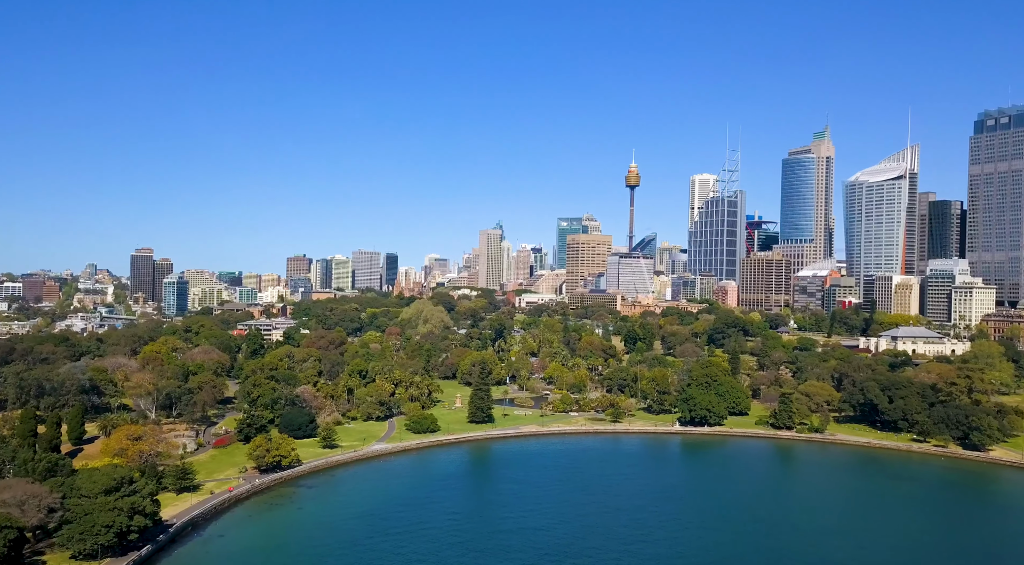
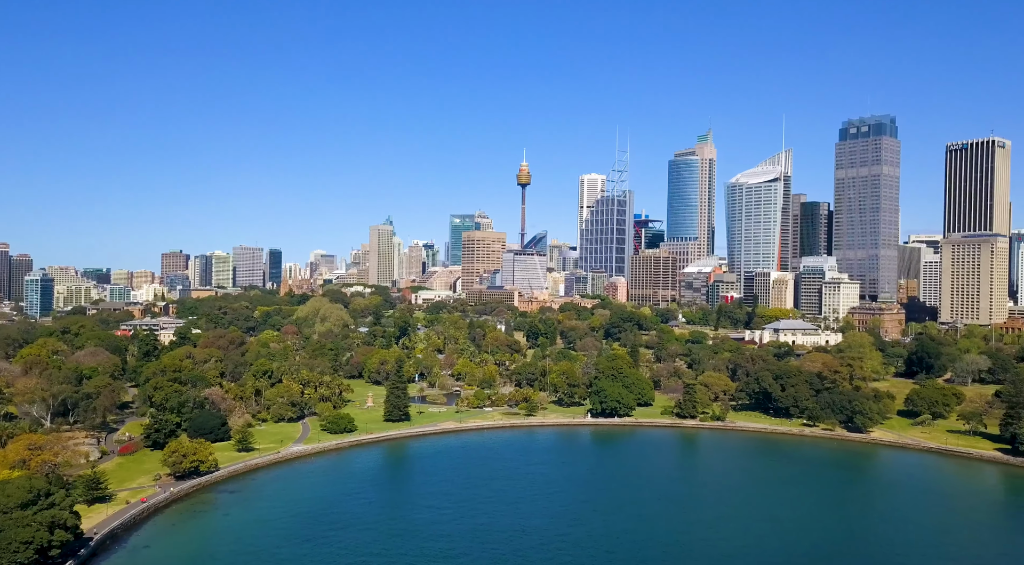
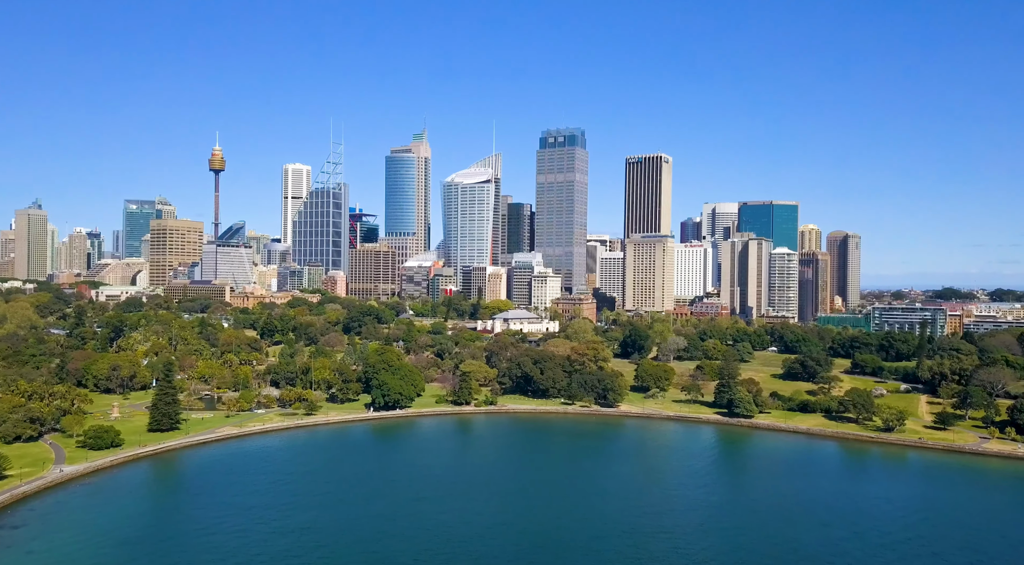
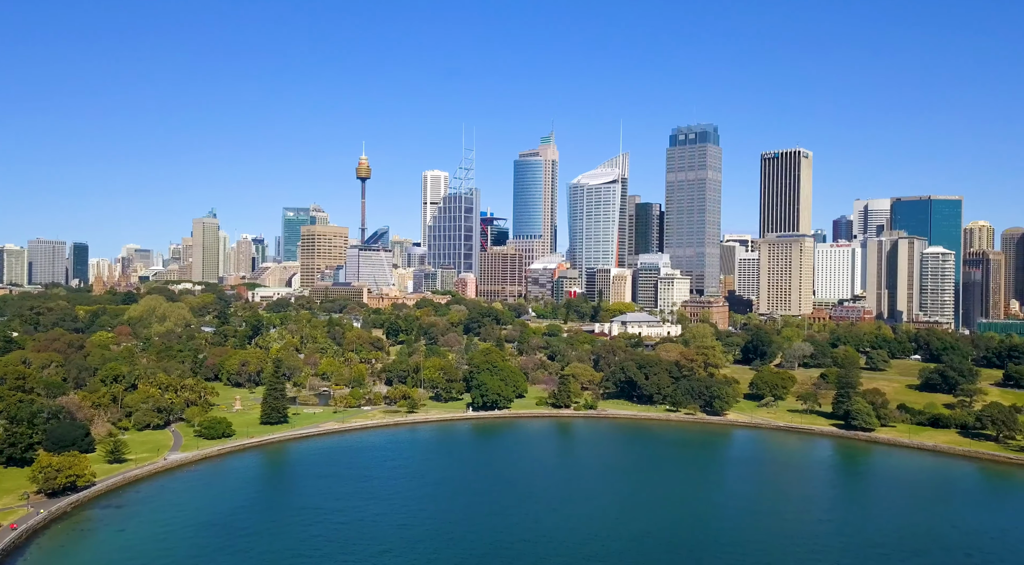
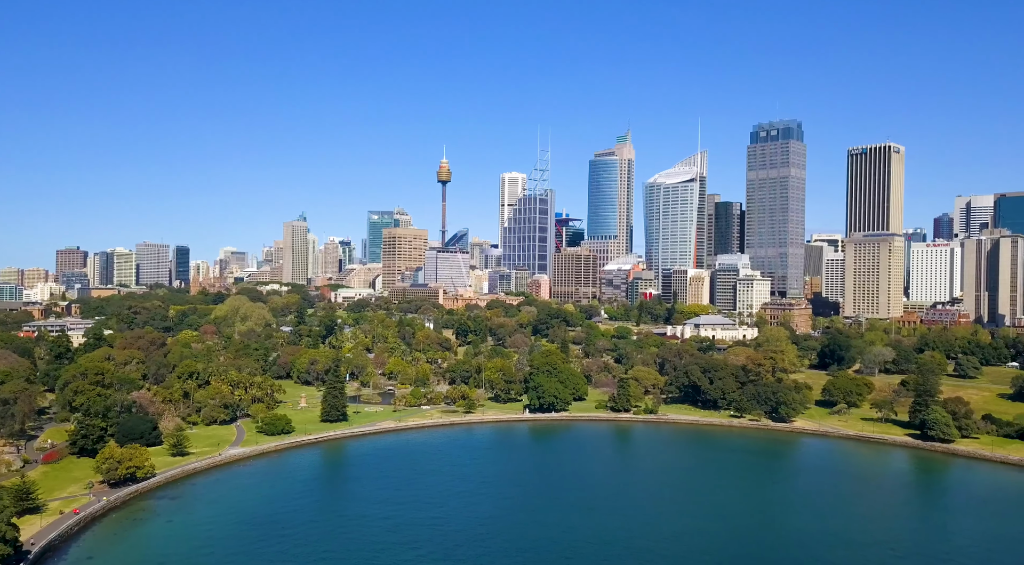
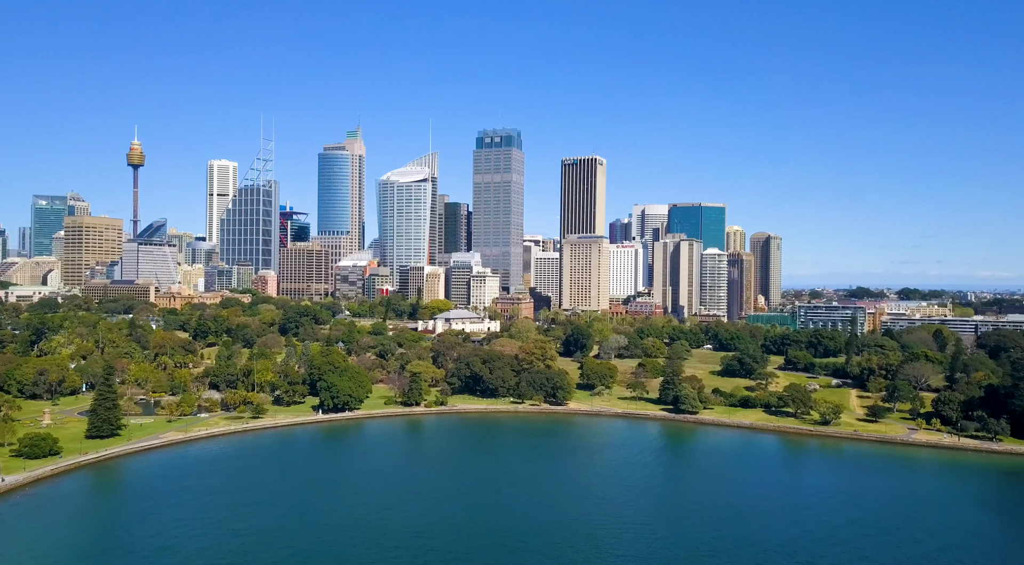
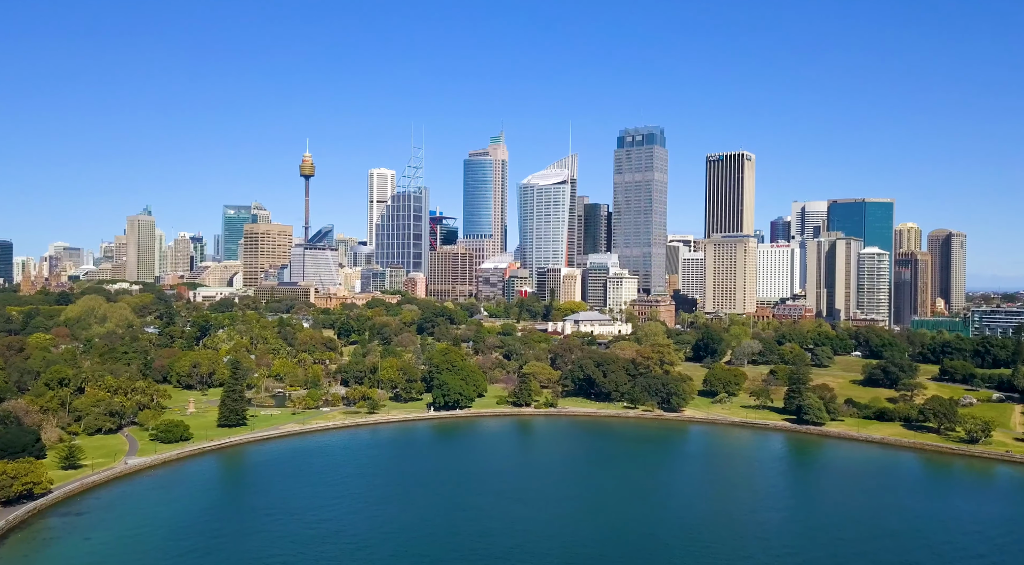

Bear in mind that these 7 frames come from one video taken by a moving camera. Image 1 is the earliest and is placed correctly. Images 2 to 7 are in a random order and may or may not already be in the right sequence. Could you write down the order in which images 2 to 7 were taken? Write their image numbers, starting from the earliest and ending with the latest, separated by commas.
2, 5, 4, 7, 3, 6
